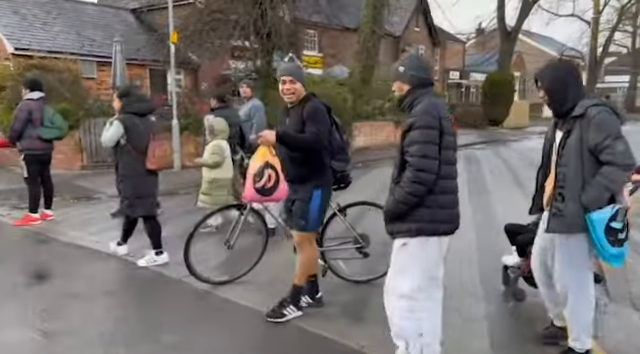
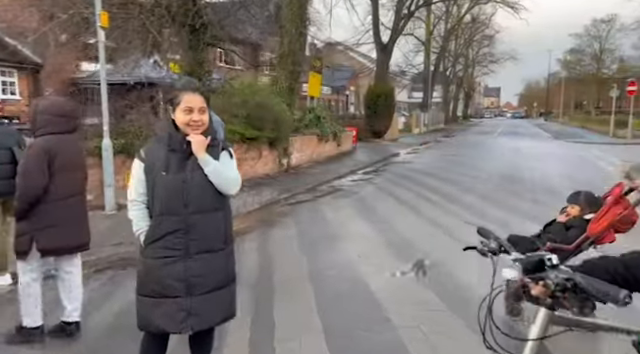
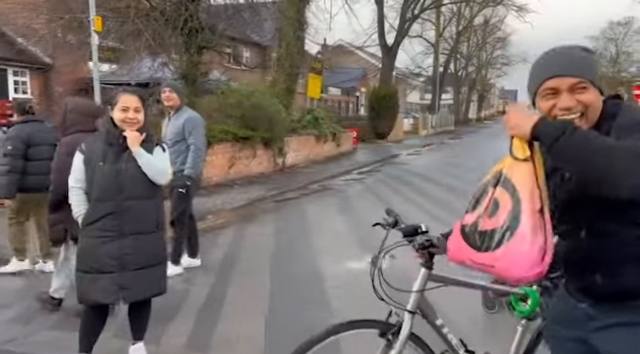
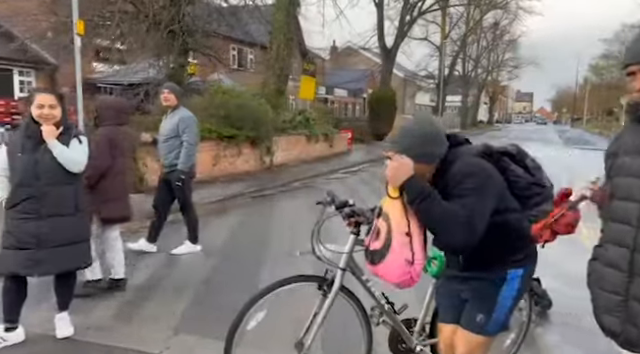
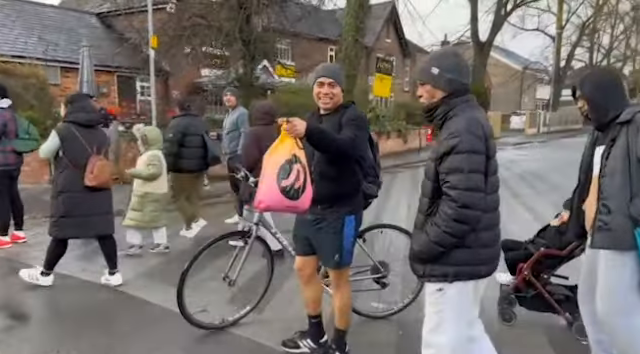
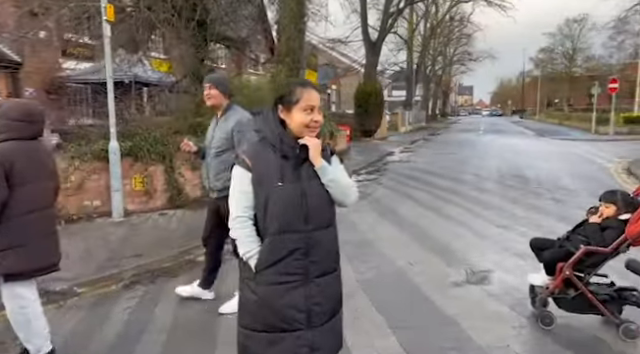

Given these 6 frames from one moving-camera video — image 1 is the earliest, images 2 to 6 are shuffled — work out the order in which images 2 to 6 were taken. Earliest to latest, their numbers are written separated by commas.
5, 4, 3, 2, 6
